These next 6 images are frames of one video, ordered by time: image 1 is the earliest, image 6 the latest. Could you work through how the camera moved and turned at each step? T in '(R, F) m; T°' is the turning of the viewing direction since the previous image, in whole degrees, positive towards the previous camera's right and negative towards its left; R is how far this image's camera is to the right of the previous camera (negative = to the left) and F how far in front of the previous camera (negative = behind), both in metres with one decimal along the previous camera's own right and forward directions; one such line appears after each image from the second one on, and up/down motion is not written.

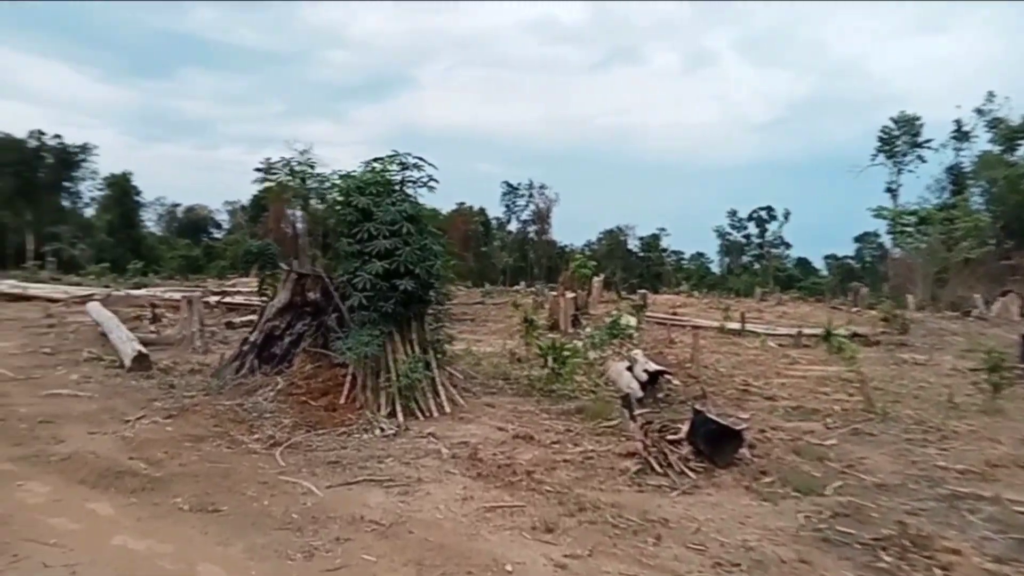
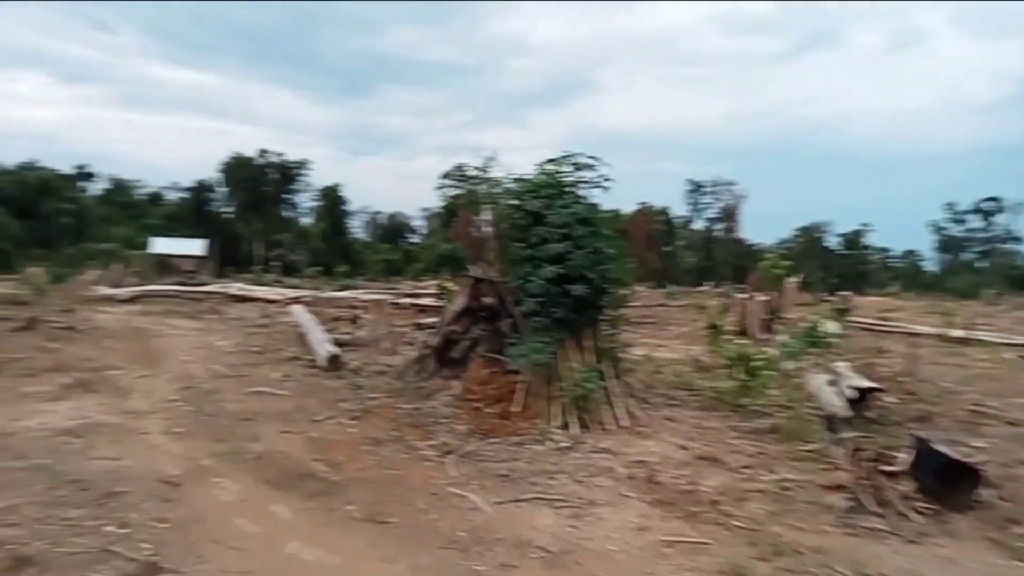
(0.0, +0.3) m; -14°
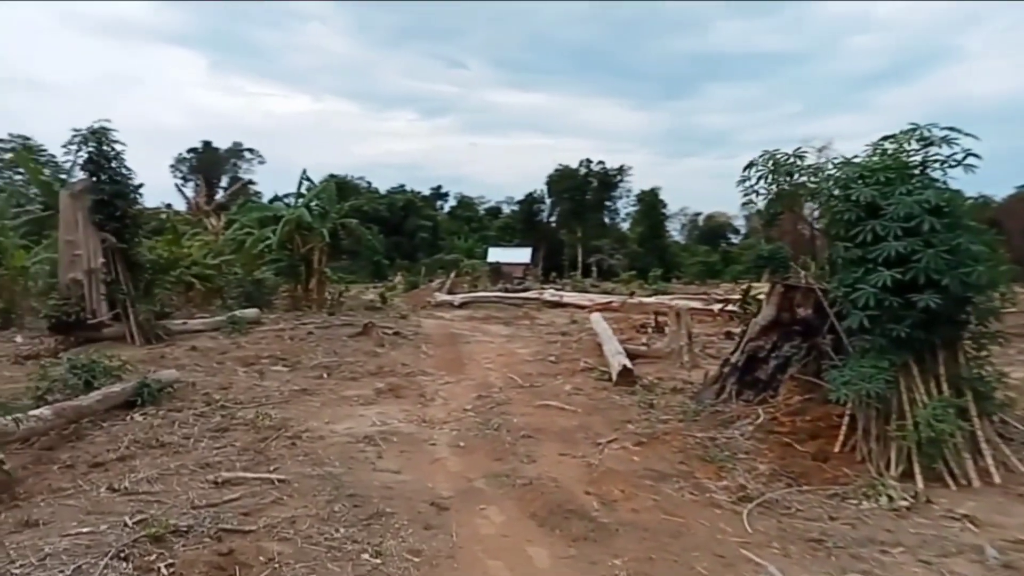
(+0.1, +0.6) m; -25°
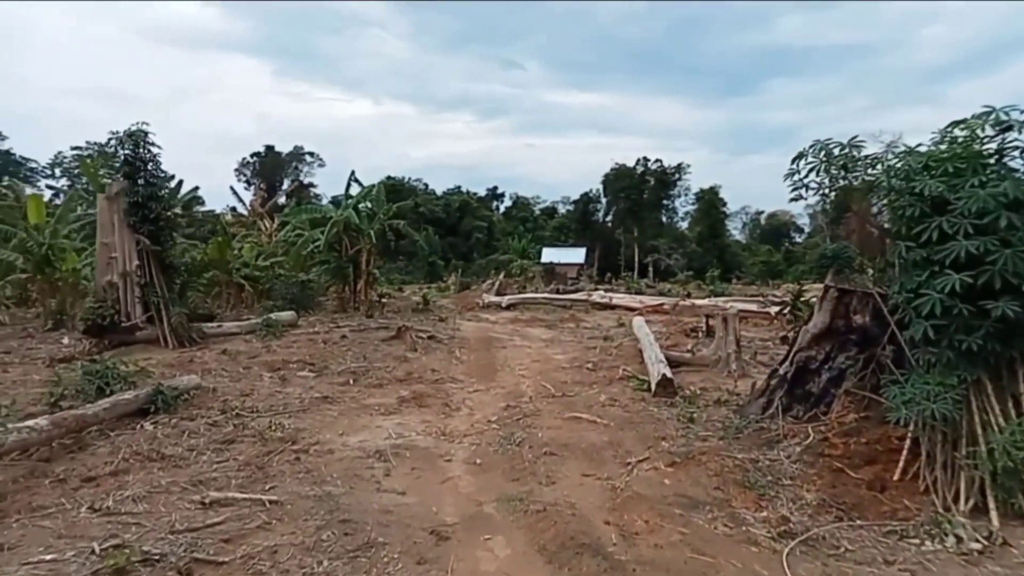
(+0.2, +0.4) m; -4°
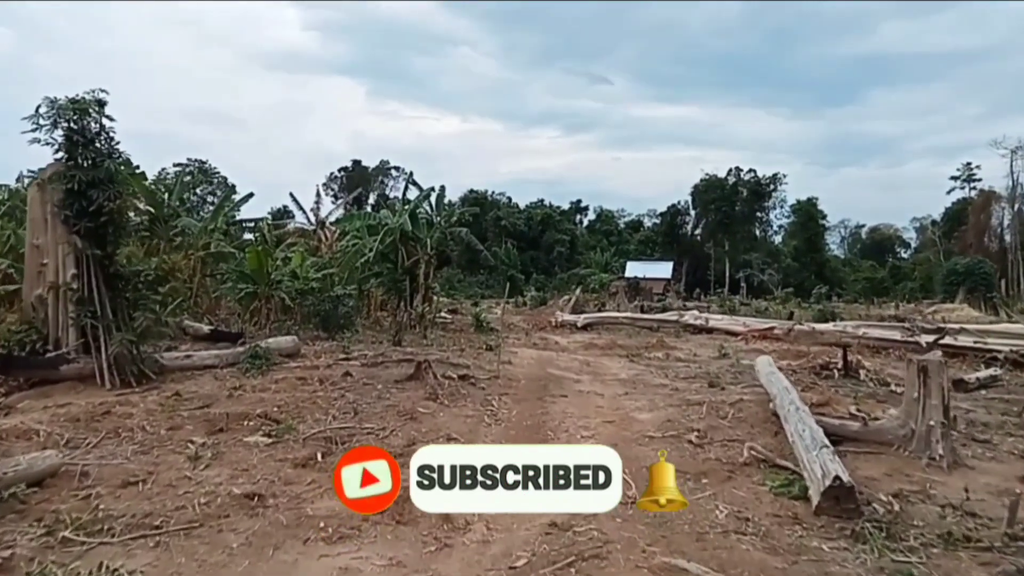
(+0.2, +2.5) m; -7°
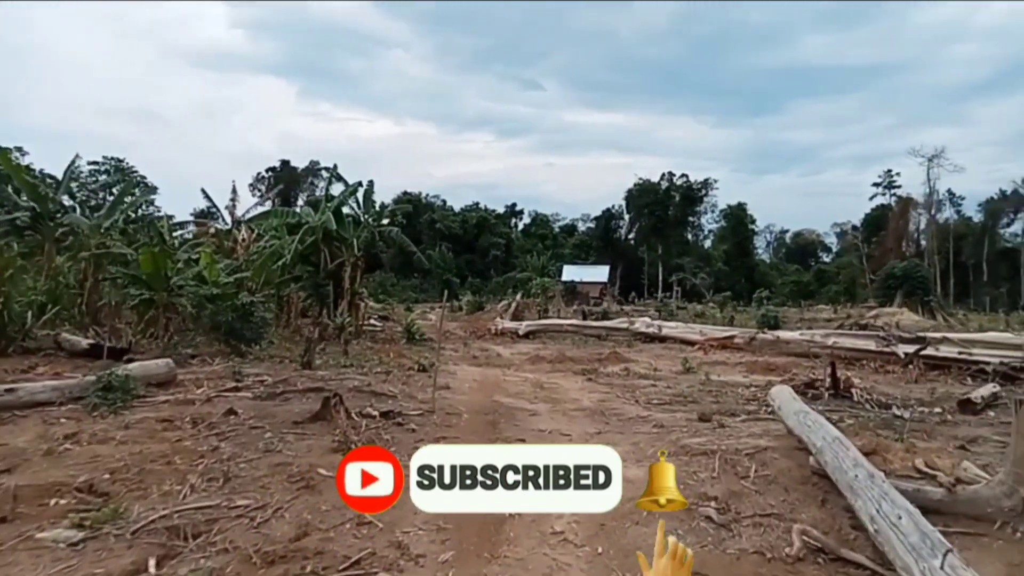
(0.0, +1.4) m; +5°
